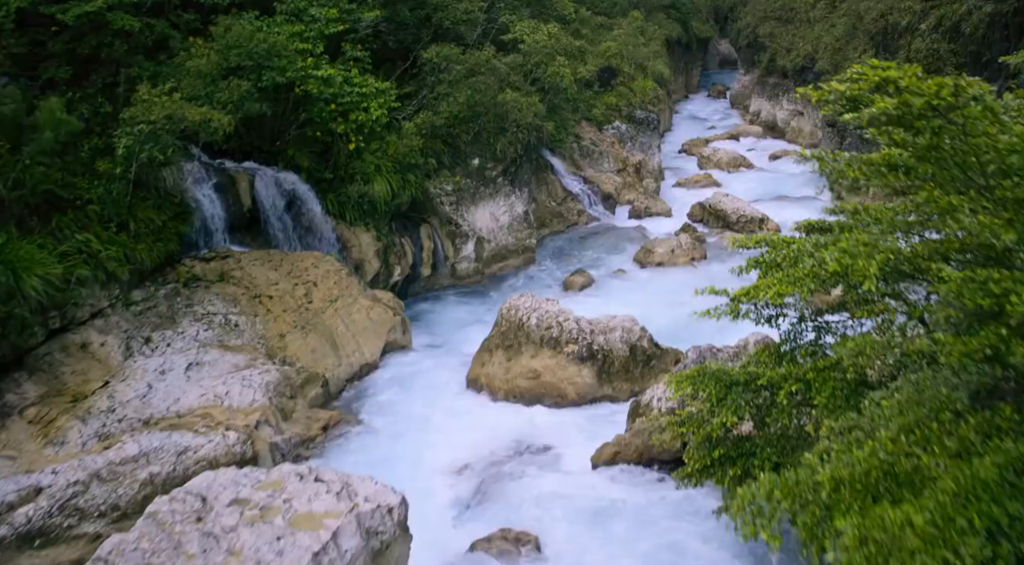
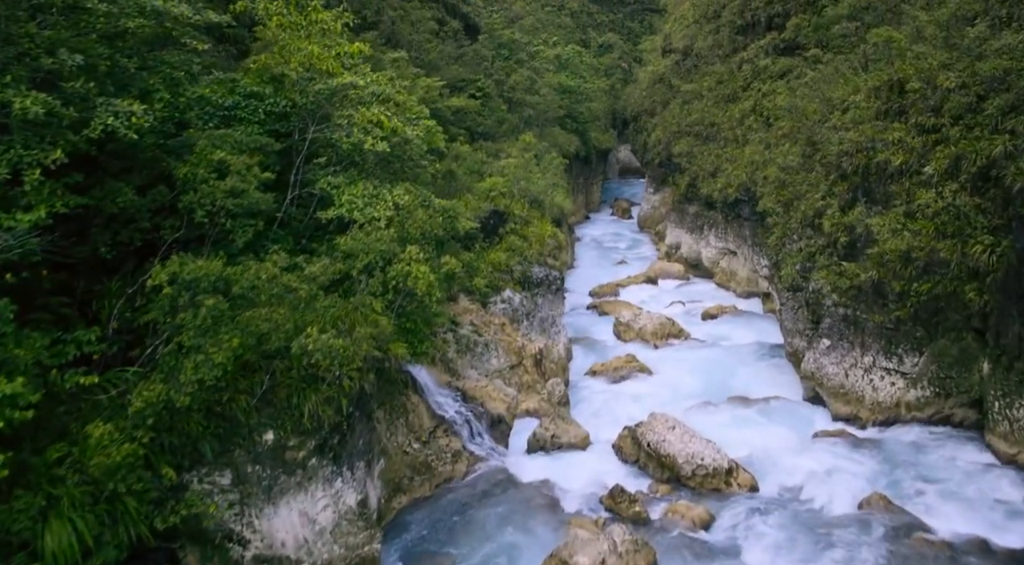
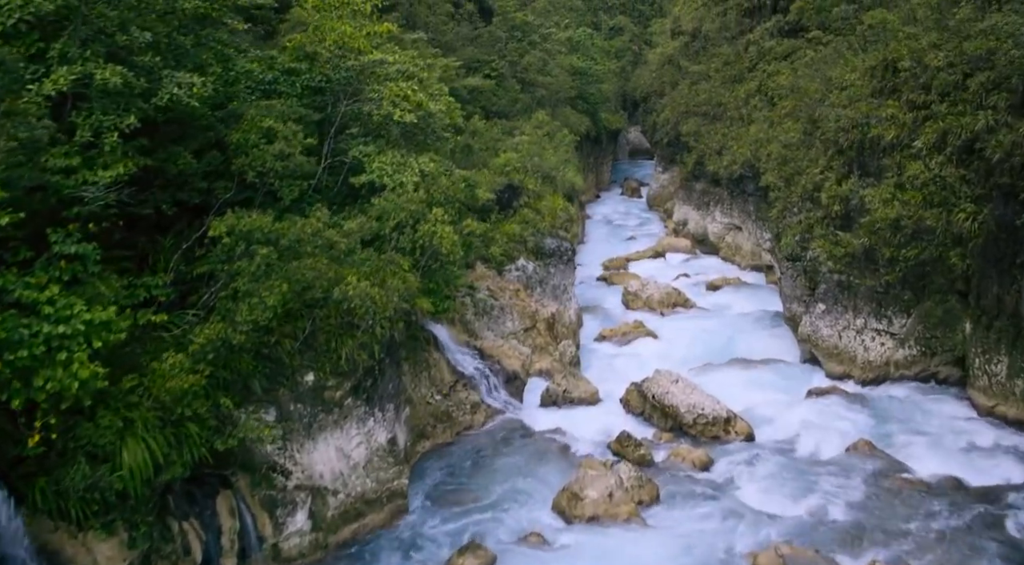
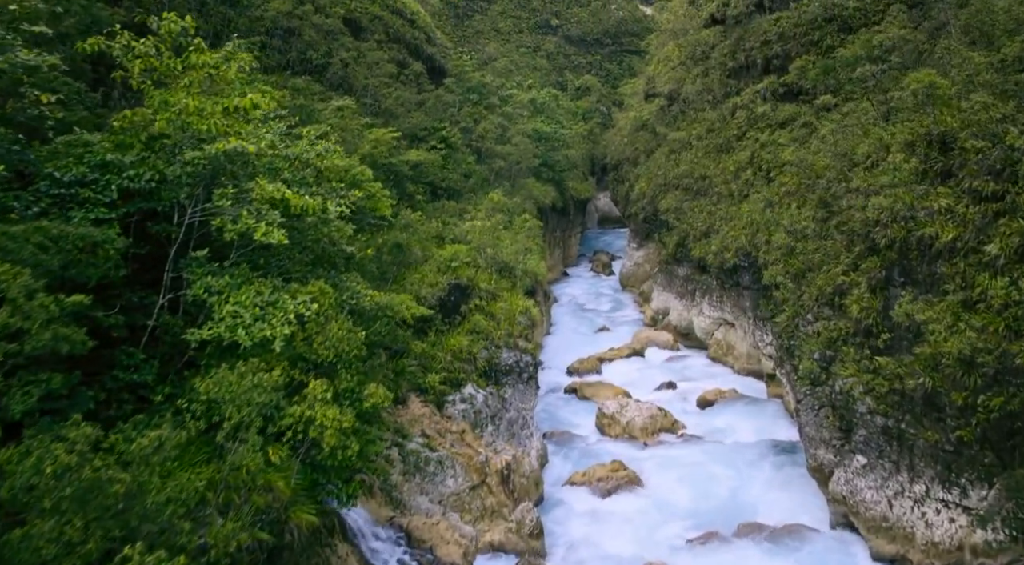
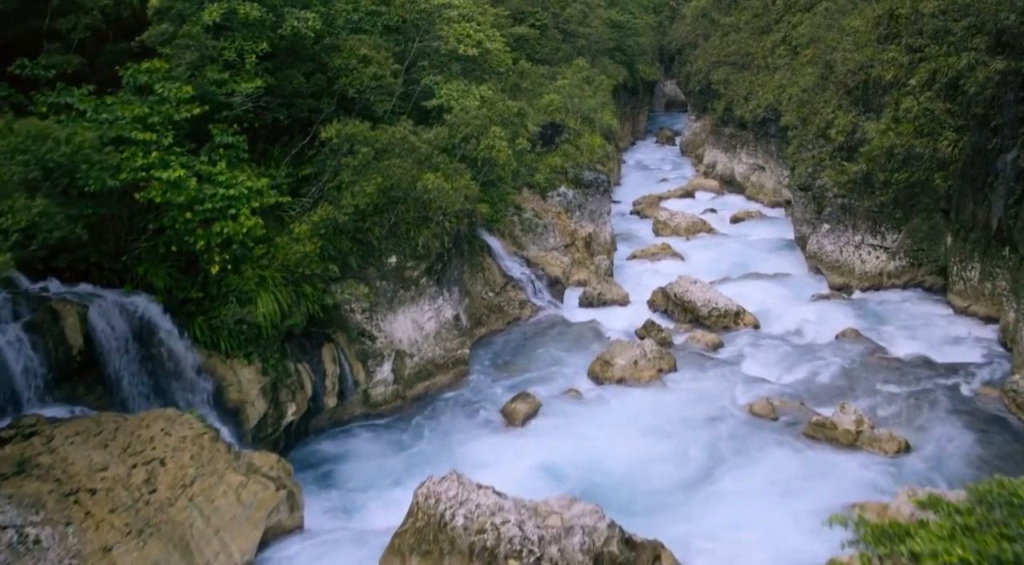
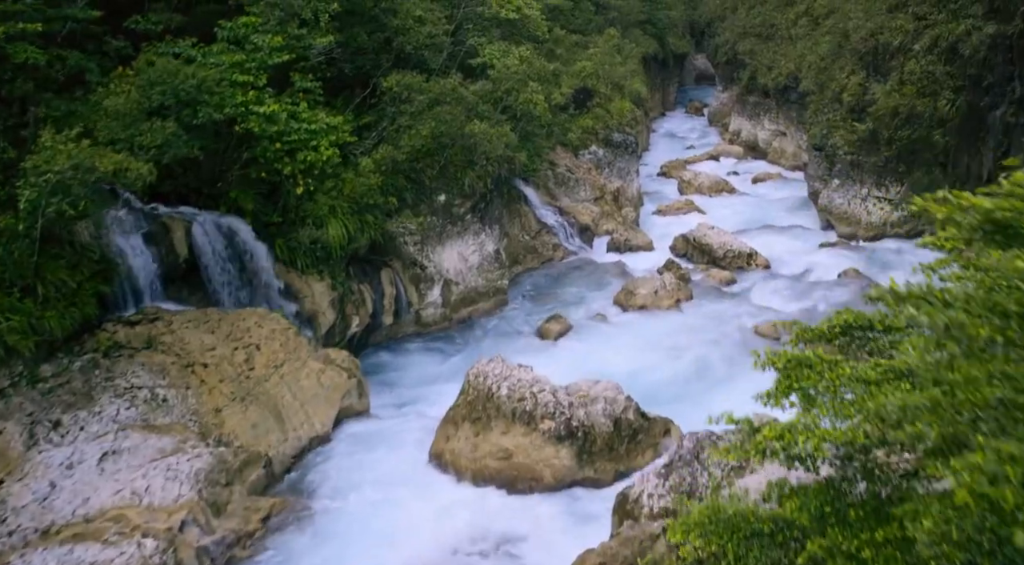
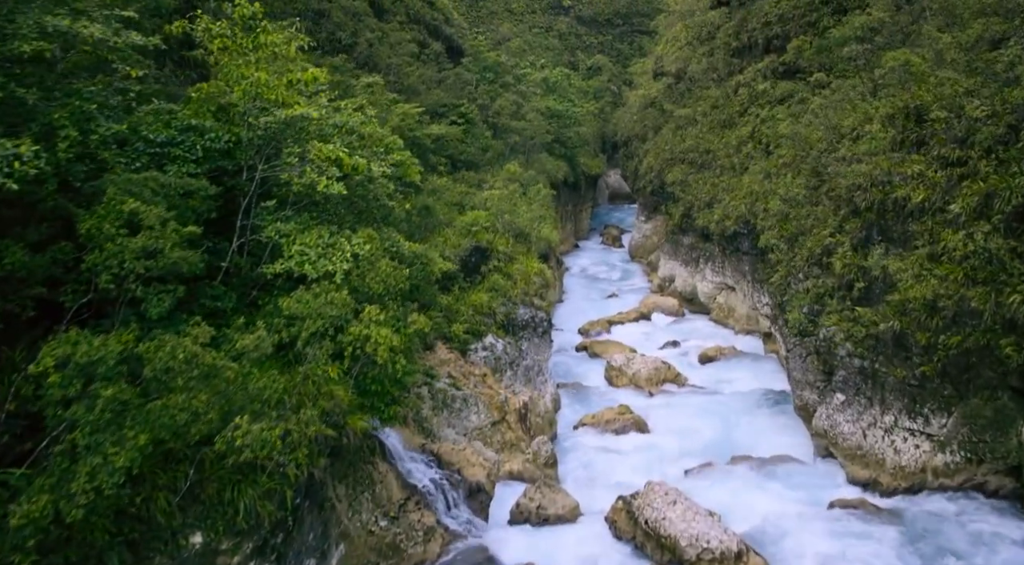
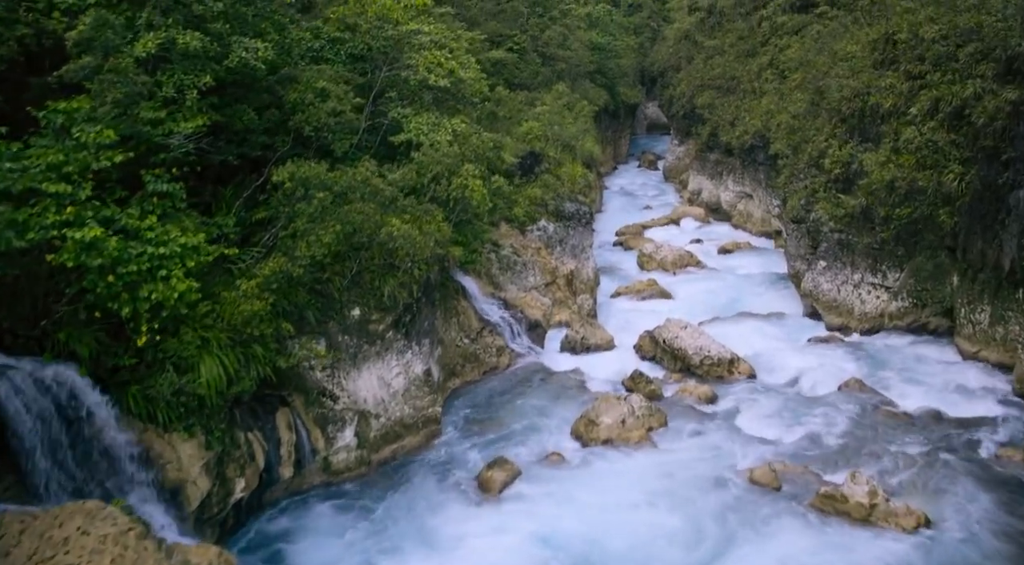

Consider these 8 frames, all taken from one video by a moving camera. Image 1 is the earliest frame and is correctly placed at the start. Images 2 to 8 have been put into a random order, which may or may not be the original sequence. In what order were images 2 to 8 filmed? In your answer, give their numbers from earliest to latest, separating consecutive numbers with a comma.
6, 5, 8, 3, 2, 7, 4
